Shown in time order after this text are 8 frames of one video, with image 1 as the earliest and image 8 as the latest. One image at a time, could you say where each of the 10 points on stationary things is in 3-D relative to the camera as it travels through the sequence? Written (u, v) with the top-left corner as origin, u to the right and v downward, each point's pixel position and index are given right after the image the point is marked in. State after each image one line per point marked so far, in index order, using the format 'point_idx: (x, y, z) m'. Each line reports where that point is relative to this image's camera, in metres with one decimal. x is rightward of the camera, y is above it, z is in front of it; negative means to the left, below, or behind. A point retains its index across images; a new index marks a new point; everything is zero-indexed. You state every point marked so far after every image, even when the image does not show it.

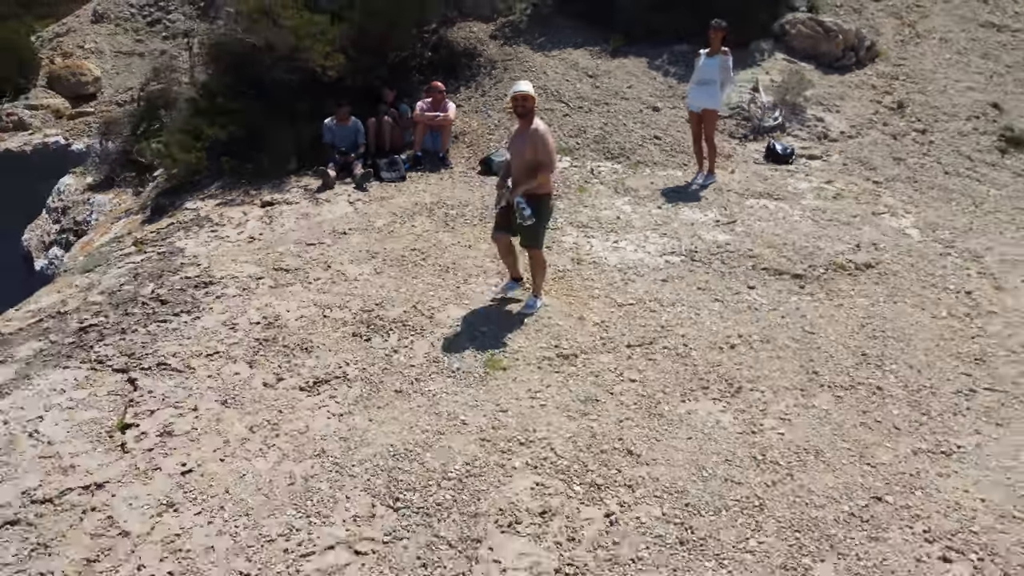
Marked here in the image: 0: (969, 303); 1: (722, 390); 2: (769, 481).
0: (+2.3, -0.1, +4.1) m
1: (+0.9, -0.4, +3.3) m
2: (+0.9, -0.7, +2.8) m
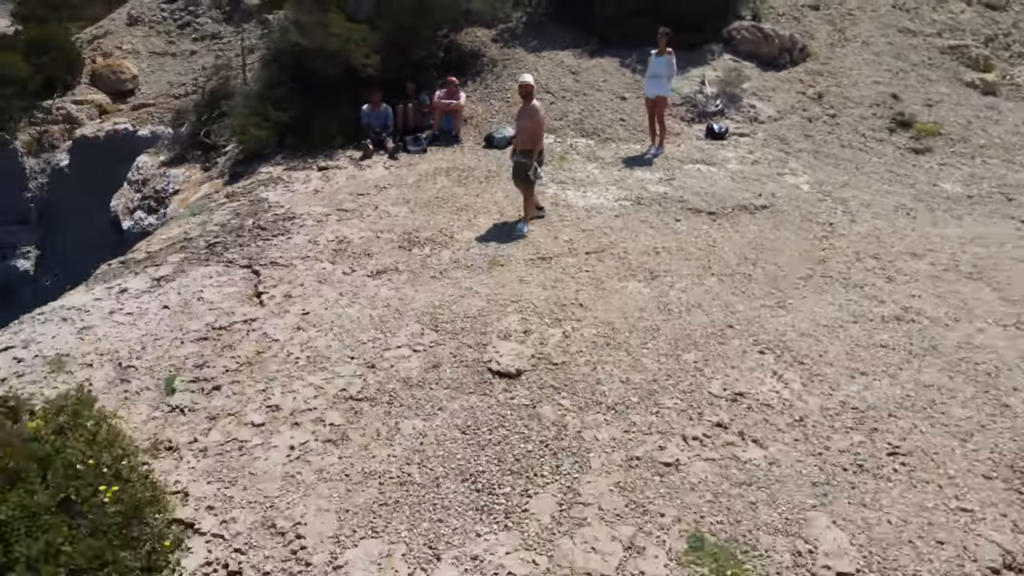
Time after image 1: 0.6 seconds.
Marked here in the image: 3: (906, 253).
0: (+2.3, +0.4, +5.9) m
1: (+0.8, +0.1, +5.1) m
2: (+0.9, -0.2, +4.6) m
3: (+2.6, +0.2, +5.4) m
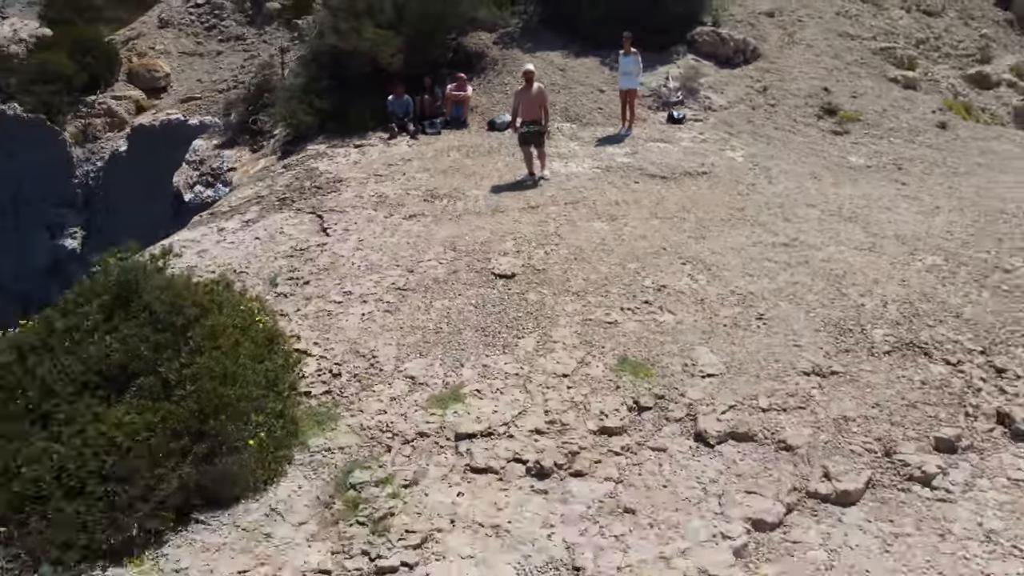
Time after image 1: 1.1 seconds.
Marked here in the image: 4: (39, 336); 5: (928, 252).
0: (+2.2, +0.9, +7.7) m
1: (+0.8, +0.6, +6.9) m
2: (+0.9, +0.4, +6.4) m
3: (+2.6, +0.7, +7.3) m
4: (-2.5, -0.2, +4.4) m
5: (+3.3, +0.3, +6.4) m
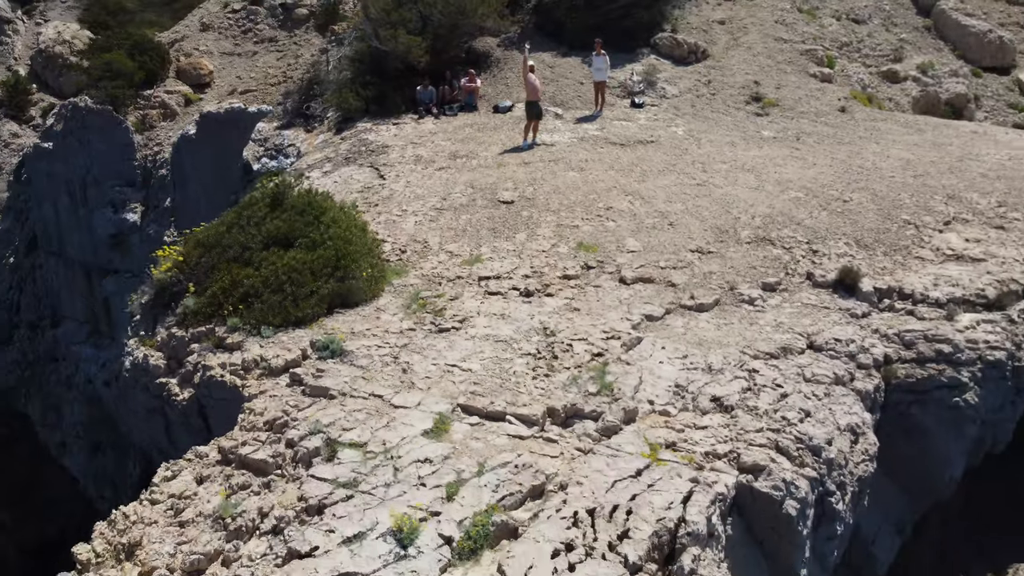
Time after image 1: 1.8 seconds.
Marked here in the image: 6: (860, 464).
0: (+2.2, +1.8, +10.7) m
1: (+0.8, +1.4, +9.9) m
2: (+0.8, +1.2, +9.4) m
3: (+2.6, +1.6, +10.3) m
4: (-2.5, +0.6, +7.4) m
5: (+3.3, +1.1, +9.4) m
6: (+2.4, -1.2, +5.7) m
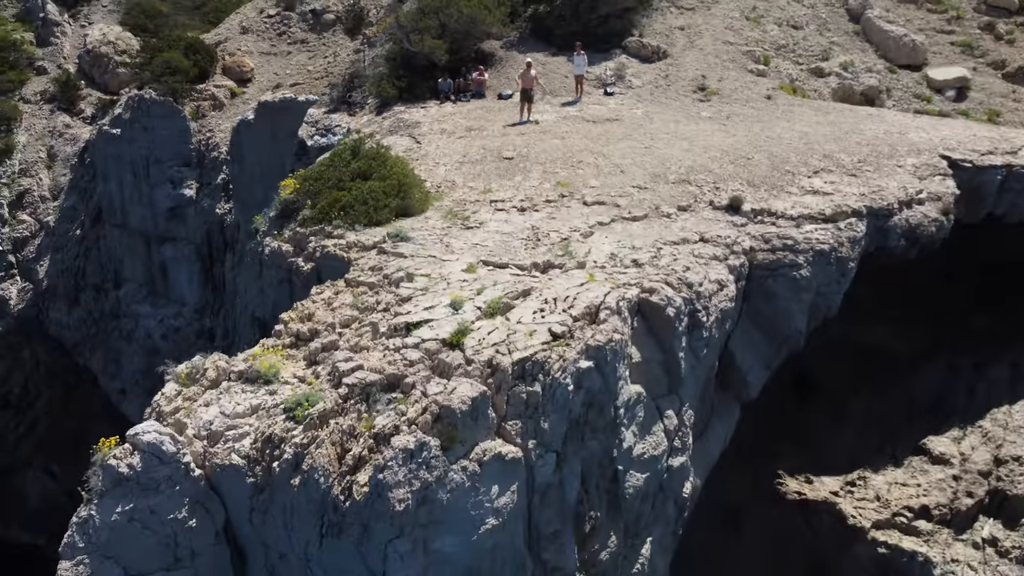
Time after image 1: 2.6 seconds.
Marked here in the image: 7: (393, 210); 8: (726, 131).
0: (+2.2, +2.9, +14.4) m
1: (+0.8, +2.5, +13.7) m
2: (+0.9, +2.3, +13.1) m
3: (+2.6, +2.7, +14.0) m
4: (-2.5, +1.7, +11.2) m
5: (+3.3, +2.2, +13.1) m
6: (+2.4, -0.1, +9.5) m
7: (-1.5, +1.0, +10.4) m
8: (+3.7, +2.8, +14.3) m
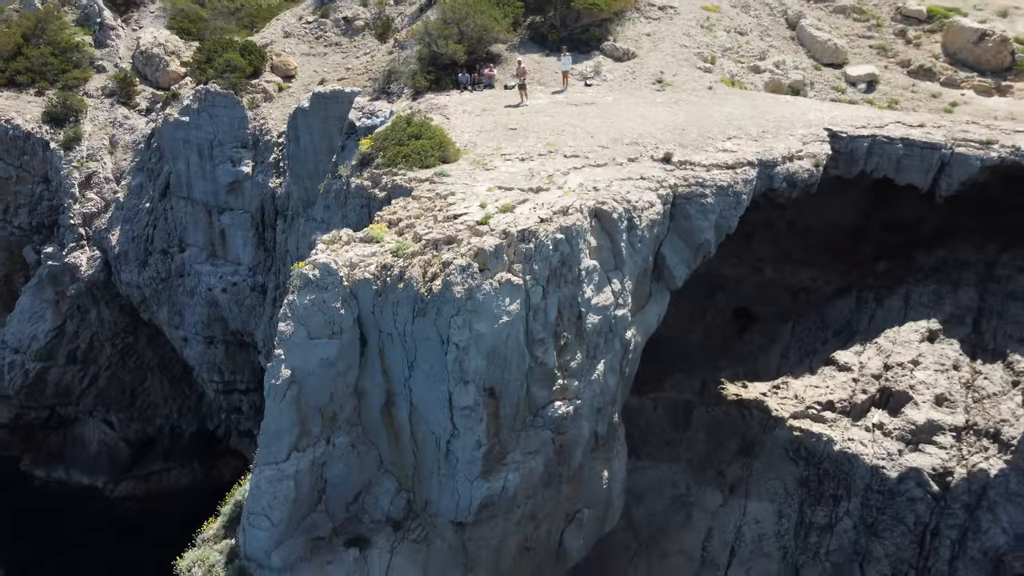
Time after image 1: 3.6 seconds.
0: (+2.3, +4.3, +19.7) m
1: (+0.9, +4.0, +18.9) m
2: (+0.9, +3.7, +18.4) m
3: (+2.7, +4.1, +19.3) m
4: (-2.4, +3.1, +16.4) m
5: (+3.3, +3.7, +18.3) m
6: (+2.4, +1.3, +14.7) m
7: (-1.4, +2.5, +15.6) m
8: (+3.8, +4.2, +19.6) m
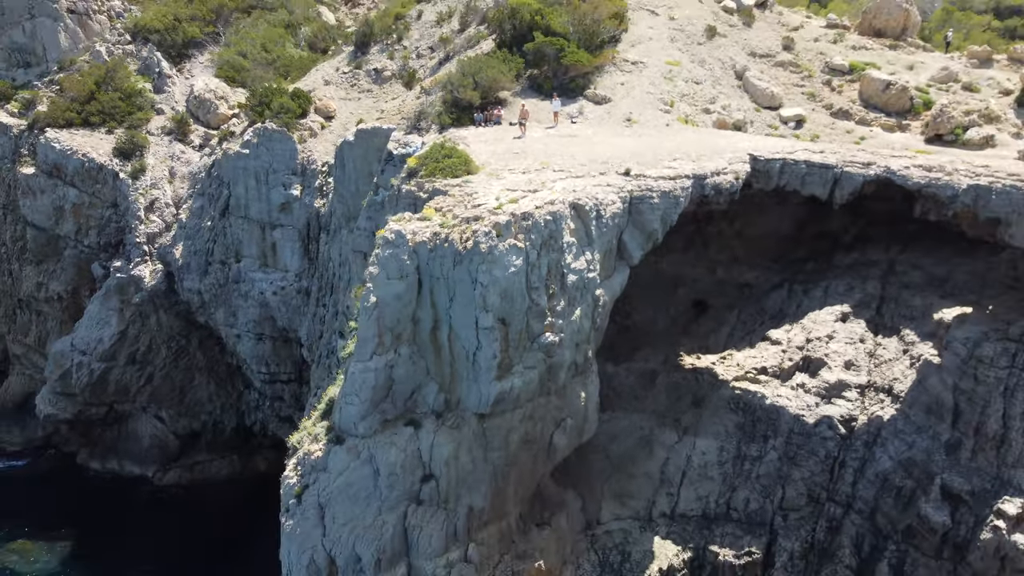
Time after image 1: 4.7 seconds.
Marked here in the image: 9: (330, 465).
0: (+2.4, +4.8, +26.2) m
1: (+1.0, +4.5, +25.5) m
2: (+1.0, +4.3, +24.9) m
3: (+2.8, +4.6, +25.8) m
4: (-2.3, +3.8, +22.9) m
5: (+3.5, +4.2, +24.9) m
6: (+2.6, +2.0, +21.1) m
7: (-1.3, +3.2, +22.1) m
8: (+3.9, +4.7, +26.1) m
9: (-4.1, -4.0, +18.8) m
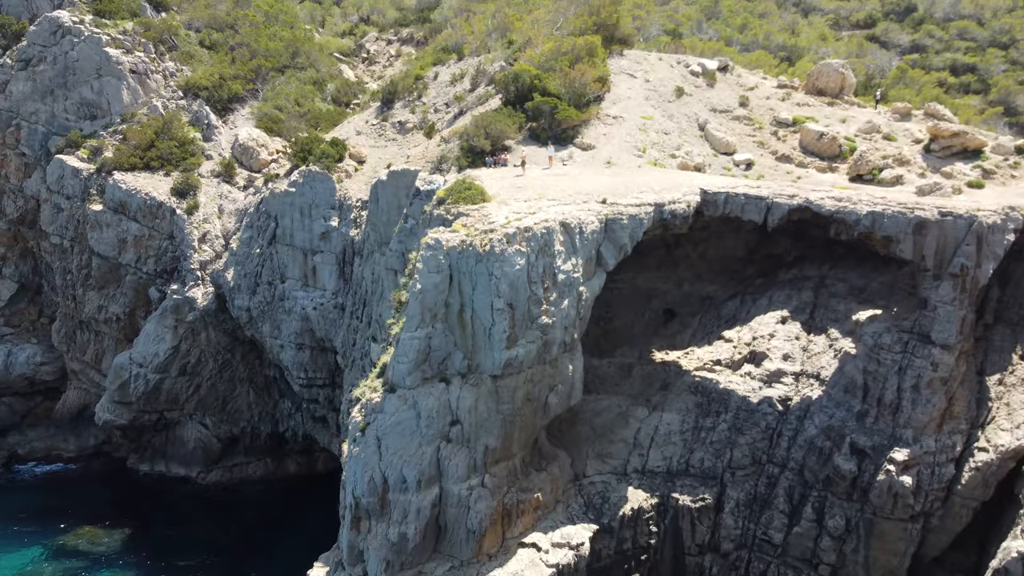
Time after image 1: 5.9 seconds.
0: (+2.6, +4.6, +33.6) m
1: (+1.2, +4.3, +32.8) m
2: (+1.2, +4.1, +32.2) m
3: (+2.9, +4.4, +33.1) m
4: (-2.1, +3.7, +30.2) m
5: (+3.6, +4.0, +32.2) m
6: (+2.7, +2.1, +28.3) m
7: (-1.1, +3.2, +29.3) m
8: (+4.1, +4.5, +33.4) m
9: (-4.0, -3.8, +25.6) m
